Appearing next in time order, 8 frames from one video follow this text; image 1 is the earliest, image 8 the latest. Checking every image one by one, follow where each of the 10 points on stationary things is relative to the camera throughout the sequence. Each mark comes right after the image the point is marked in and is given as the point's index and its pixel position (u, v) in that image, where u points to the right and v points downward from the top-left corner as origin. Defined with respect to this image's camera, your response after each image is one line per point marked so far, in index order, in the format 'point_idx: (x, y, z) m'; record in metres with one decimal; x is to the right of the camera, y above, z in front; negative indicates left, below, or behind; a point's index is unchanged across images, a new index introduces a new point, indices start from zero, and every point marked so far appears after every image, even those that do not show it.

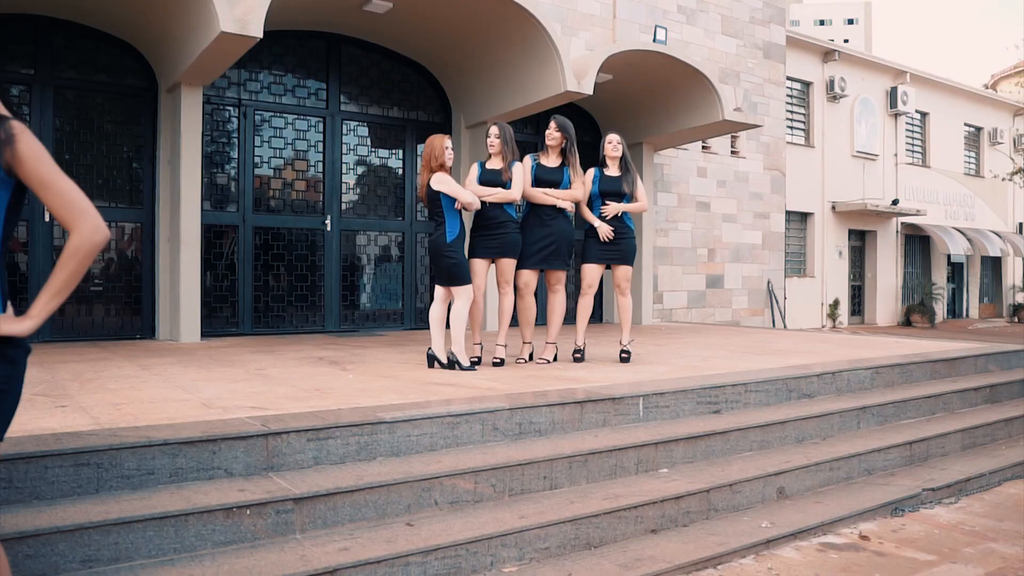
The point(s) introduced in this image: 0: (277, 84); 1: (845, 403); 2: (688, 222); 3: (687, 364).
0: (-2.1, +1.8, +7.8) m
1: (+1.9, -0.6, +4.8) m
2: (+2.1, +0.8, +10.5) m
3: (+1.1, -0.5, +5.3) m
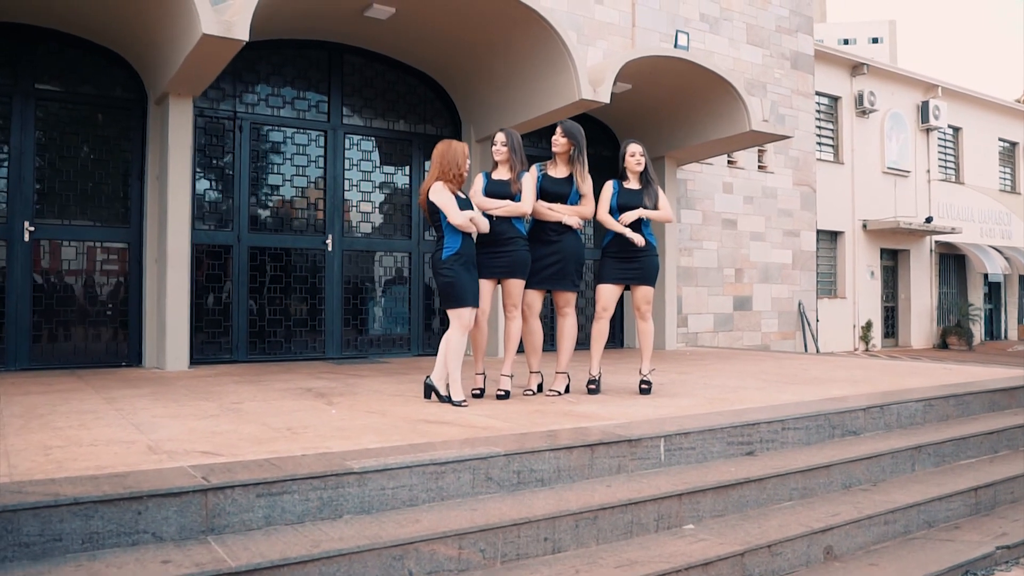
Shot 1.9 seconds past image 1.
0: (-2.0, +1.6, +7.3) m
1: (+1.9, -0.7, +4.2) m
2: (+2.3, +0.5, +9.9) m
3: (+1.1, -0.6, +4.7) m
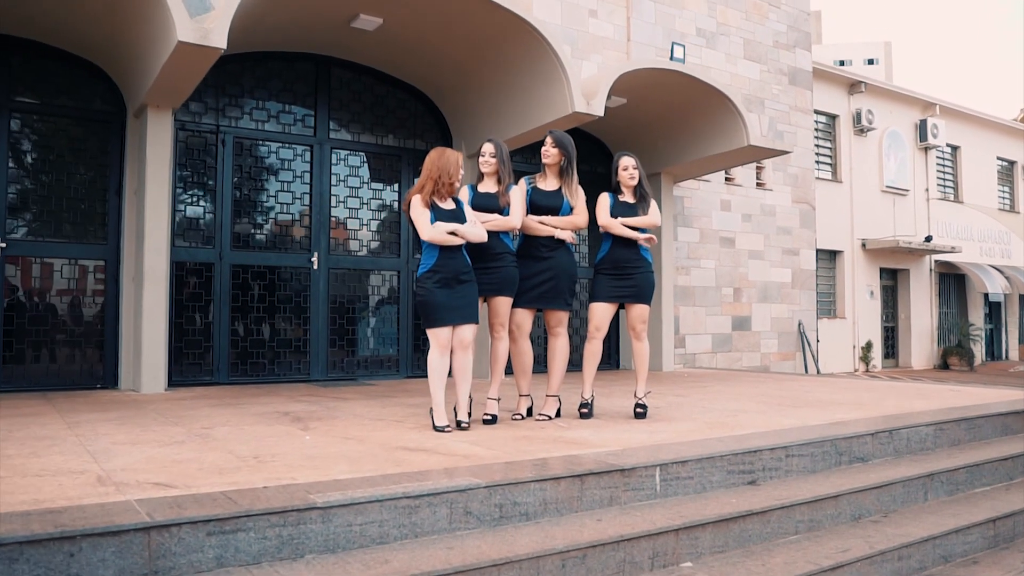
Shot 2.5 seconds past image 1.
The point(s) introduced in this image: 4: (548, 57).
0: (-2.1, +1.5, +7.1) m
1: (+1.8, -0.8, +4.0) m
2: (+2.2, +0.3, +9.7) m
3: (+1.0, -0.7, +4.5) m
4: (+0.3, +1.8, +6.6) m
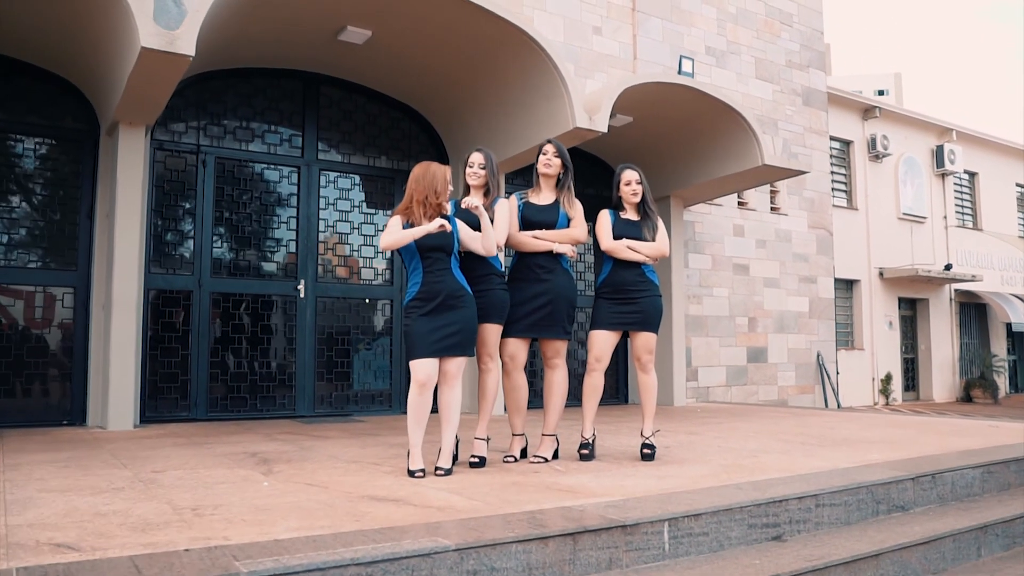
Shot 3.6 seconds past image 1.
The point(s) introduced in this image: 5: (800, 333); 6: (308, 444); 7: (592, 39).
0: (-2.1, +1.2, +6.7) m
1: (+1.8, -0.9, +3.5) m
2: (+2.2, 0.0, +9.2) m
3: (+1.0, -0.8, +4.0) m
4: (+0.3, +1.6, +6.2) m
5: (+3.3, -0.5, +10.0) m
6: (-1.1, -0.9, +4.8) m
7: (+0.7, +2.3, +8.0) m
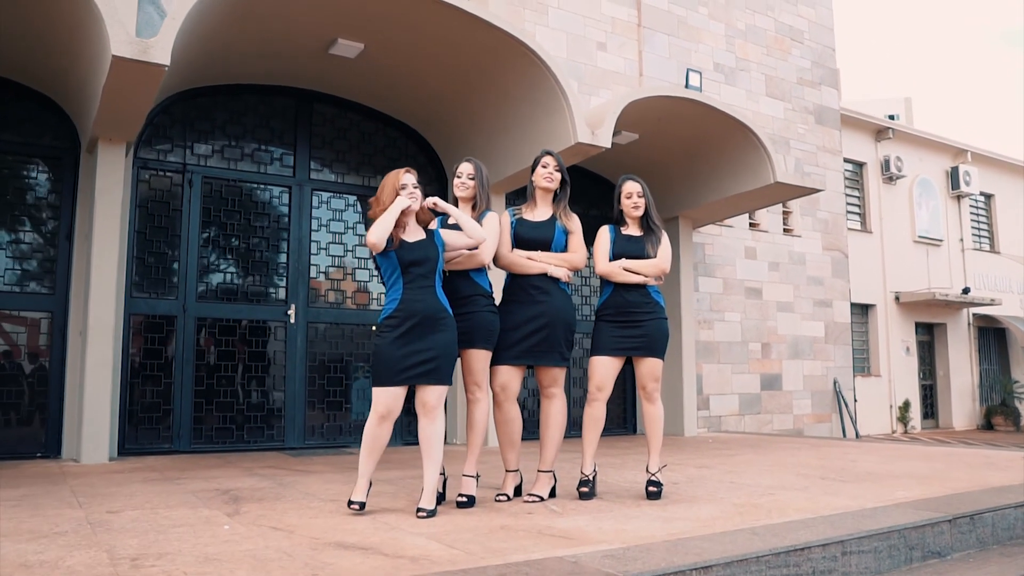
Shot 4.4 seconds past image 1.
0: (-2.1, +1.1, +6.5) m
1: (+1.7, -1.0, +3.1) m
2: (+2.3, -0.2, +8.9) m
3: (+1.0, -0.9, +3.6) m
4: (+0.2, +1.4, +5.9) m
5: (+3.3, -0.8, +9.6) m
6: (-1.2, -1.0, +4.5) m
7: (+0.8, +2.1, +7.8) m
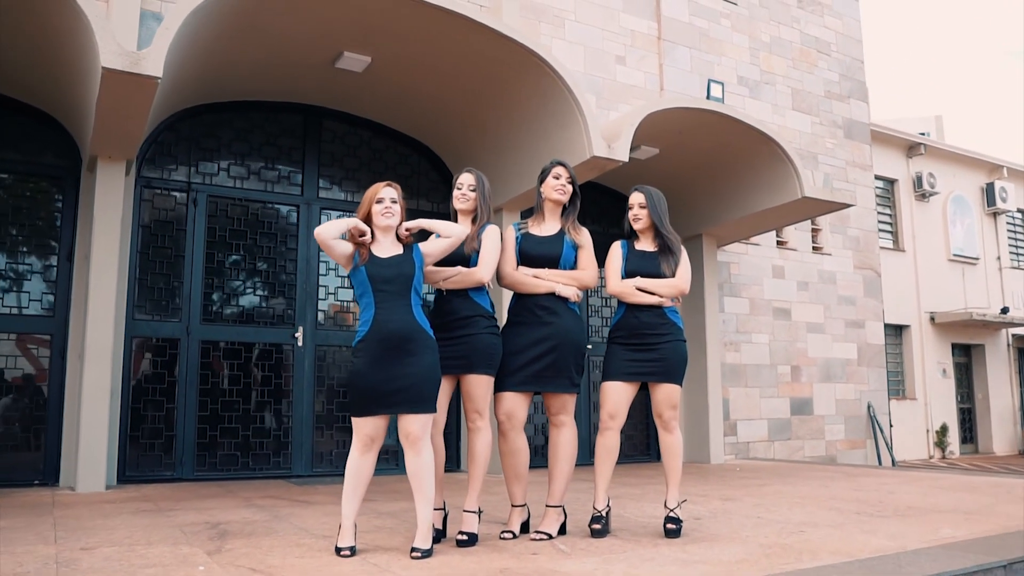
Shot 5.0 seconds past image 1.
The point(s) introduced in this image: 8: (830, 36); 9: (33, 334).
0: (-2.0, +0.9, +6.3) m
1: (+1.7, -1.0, +2.7) m
2: (+2.5, -0.4, +8.5) m
3: (+1.0, -1.0, +3.3) m
4: (+0.3, +1.3, +5.7) m
5: (+3.6, -1.0, +9.2) m
6: (-1.1, -1.1, +4.2) m
7: (+0.9, +1.9, +7.5) m
8: (+3.5, +2.8, +9.6) m
9: (-3.1, -0.3, +5.5) m
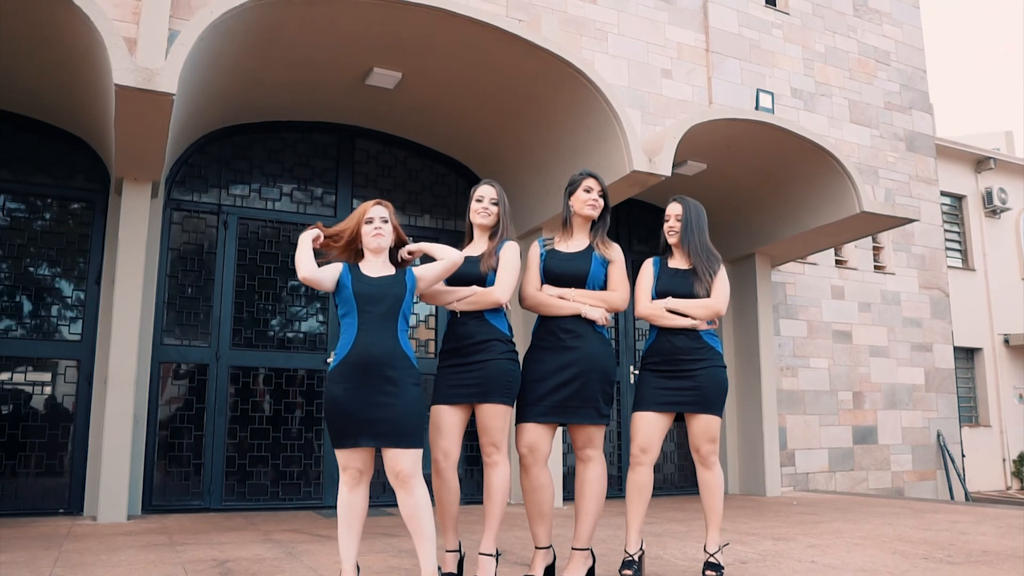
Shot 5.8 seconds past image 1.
0: (-1.7, +0.7, +6.2) m
1: (+1.8, -1.1, +2.3) m
2: (+2.9, -0.6, +8.1) m
3: (+1.1, -1.0, +2.9) m
4: (+0.5, +1.1, +5.4) m
5: (+4.0, -1.2, +8.6) m
6: (-1.0, -1.2, +4.0) m
7: (+1.2, +1.7, +7.2) m
8: (+4.0, +2.6, +9.1) m
9: (-2.8, -0.5, +5.4) m
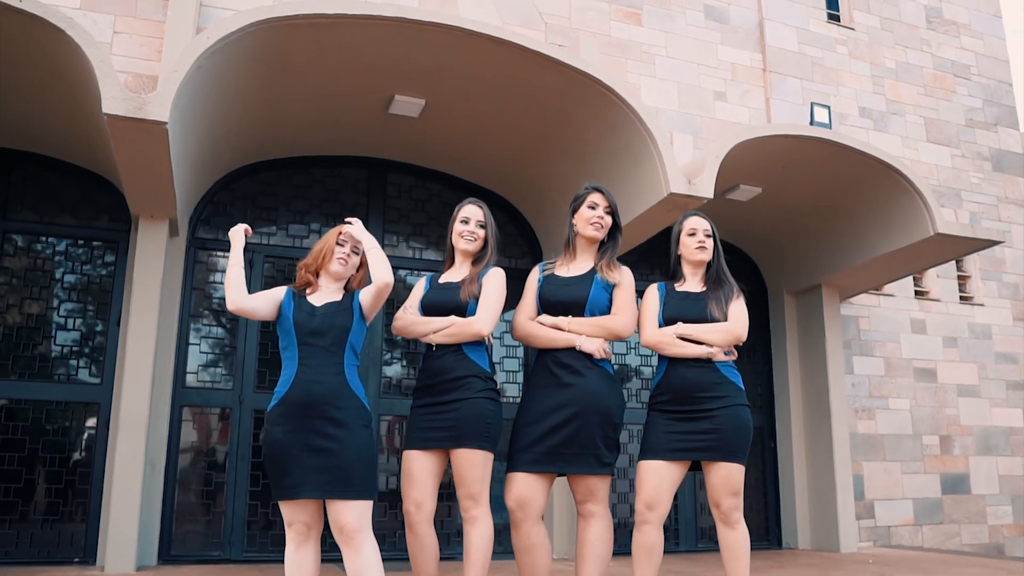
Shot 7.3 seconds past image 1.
0: (-1.5, +0.4, +6.0) m
1: (+1.6, -1.1, +1.7) m
2: (+3.3, -0.9, +7.4) m
3: (+1.0, -1.1, +2.4) m
4: (+0.7, +0.9, +5.0) m
5: (+4.5, -1.5, +7.8) m
6: (-0.9, -1.3, +3.6) m
7: (+1.6, +1.4, +6.8) m
8: (+4.4, +2.2, +8.4) m
9: (-2.7, -0.7, +5.3) m
